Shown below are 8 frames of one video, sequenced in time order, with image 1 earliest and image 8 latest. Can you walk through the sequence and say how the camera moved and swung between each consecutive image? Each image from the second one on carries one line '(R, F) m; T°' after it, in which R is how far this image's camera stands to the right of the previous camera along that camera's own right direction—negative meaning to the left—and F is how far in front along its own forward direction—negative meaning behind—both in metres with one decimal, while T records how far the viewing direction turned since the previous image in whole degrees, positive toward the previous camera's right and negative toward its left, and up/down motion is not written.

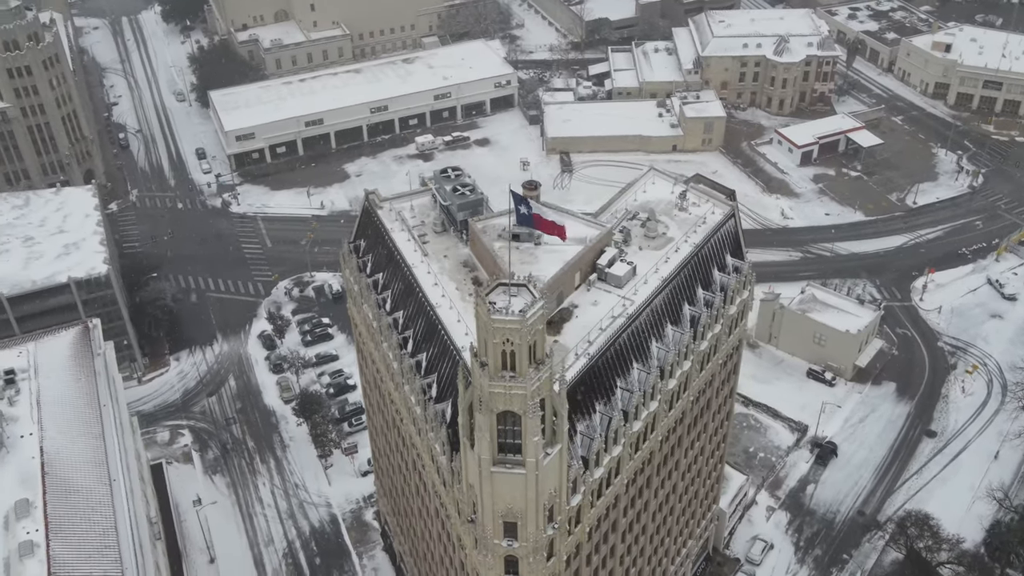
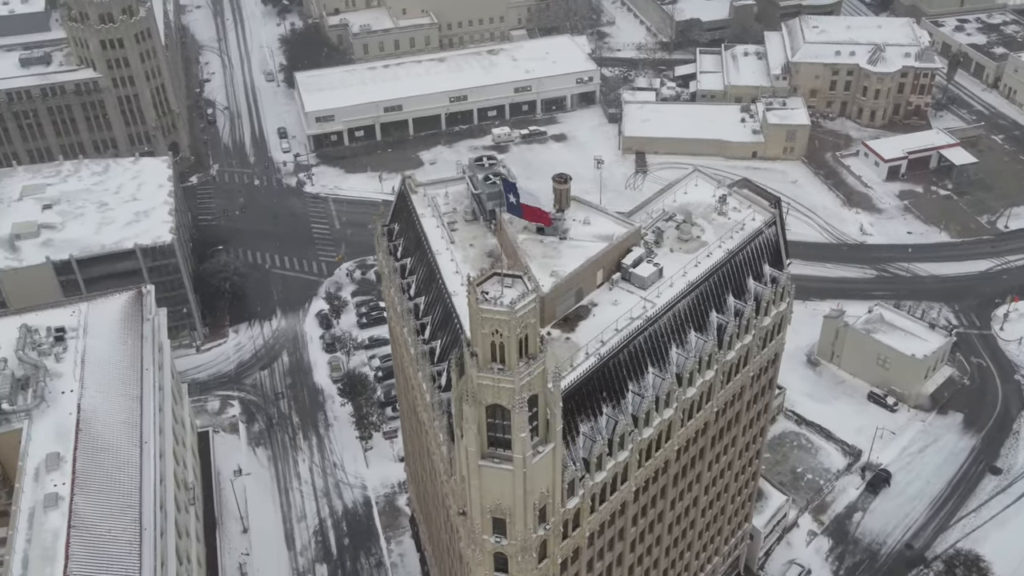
(+5.7, +1.7) m; -6°
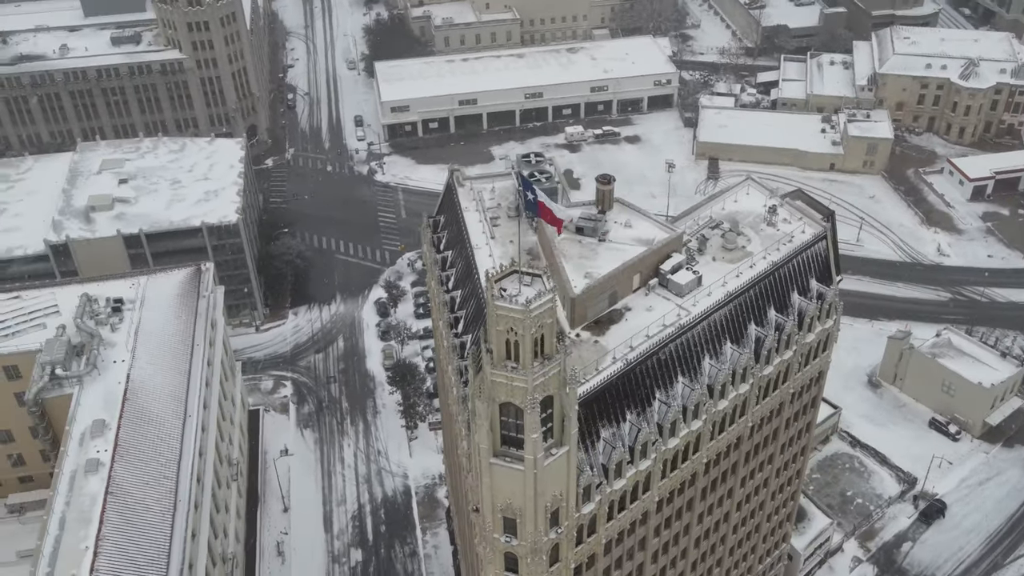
(+3.5, +0.9) m; -5°
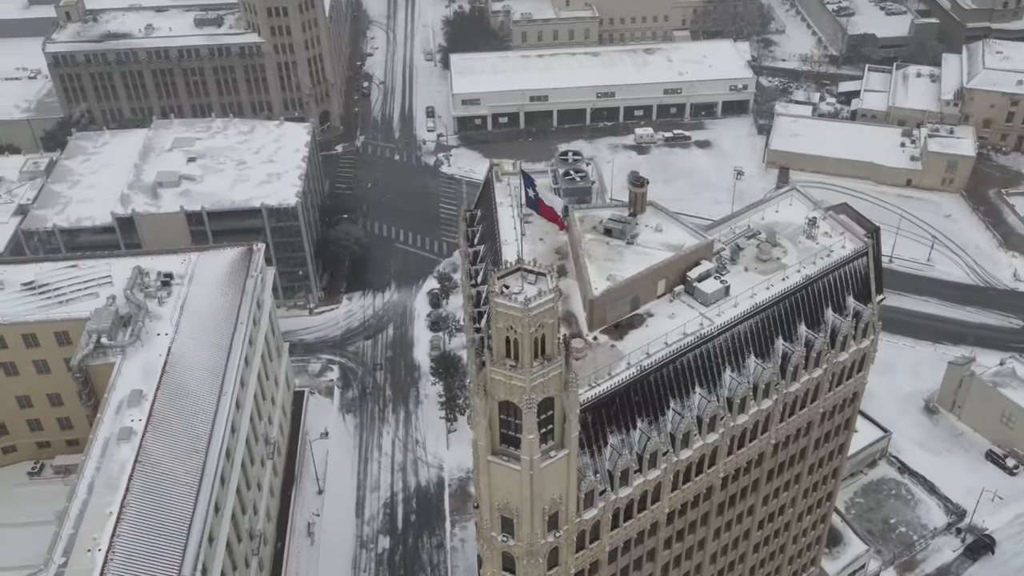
(+4.3, +0.9) m; -5°
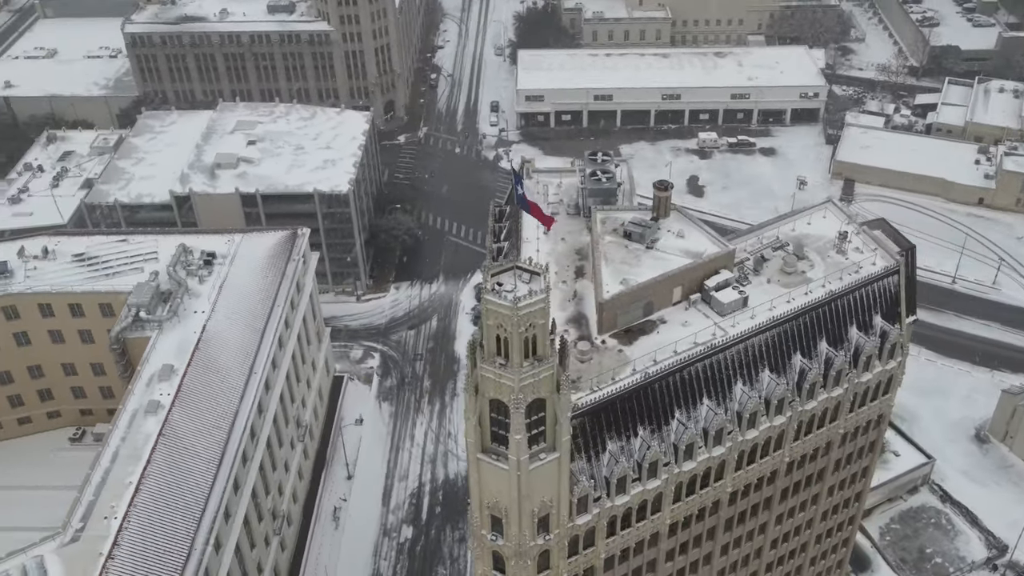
(+4.5, +0.8) m; -4°
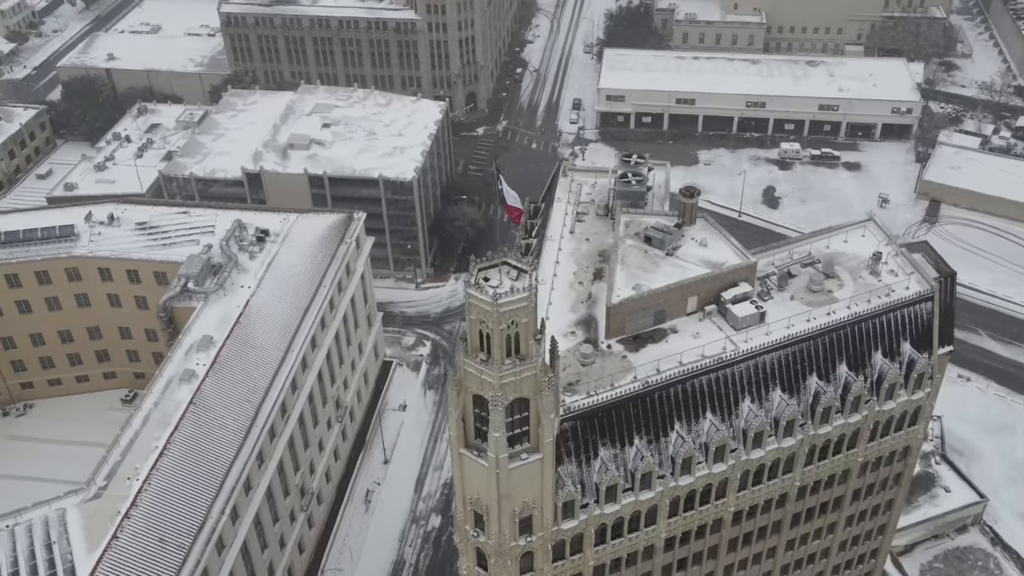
(+6.0, +0.9) m; -6°
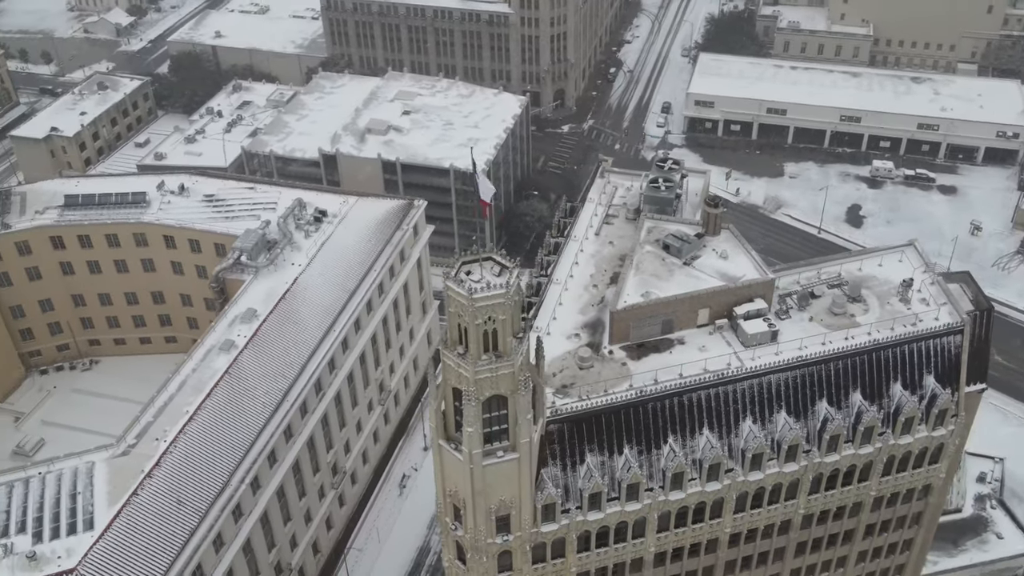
(+6.7, +0.8) m; -6°
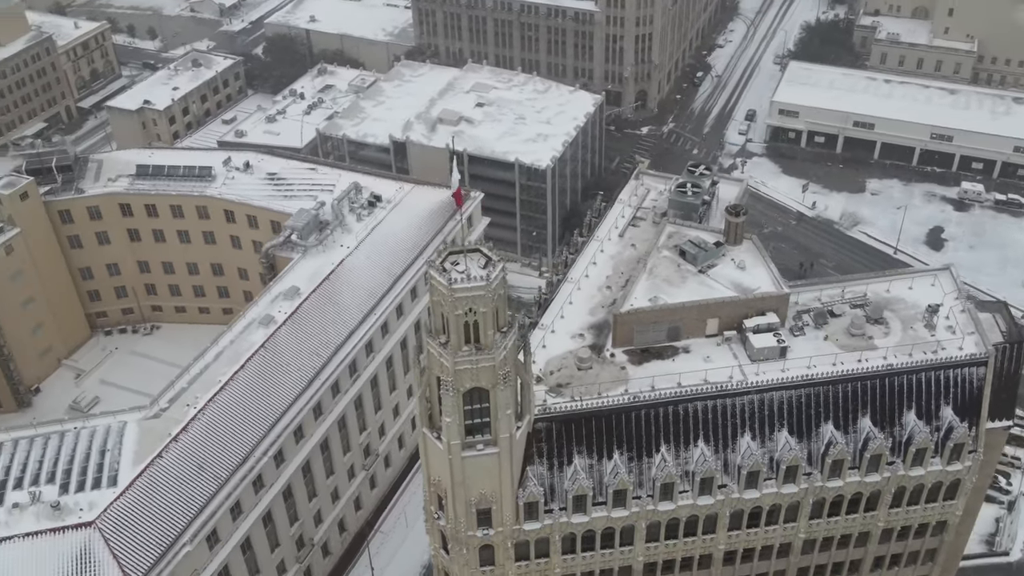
(+6.0, +0.6) m; -6°
